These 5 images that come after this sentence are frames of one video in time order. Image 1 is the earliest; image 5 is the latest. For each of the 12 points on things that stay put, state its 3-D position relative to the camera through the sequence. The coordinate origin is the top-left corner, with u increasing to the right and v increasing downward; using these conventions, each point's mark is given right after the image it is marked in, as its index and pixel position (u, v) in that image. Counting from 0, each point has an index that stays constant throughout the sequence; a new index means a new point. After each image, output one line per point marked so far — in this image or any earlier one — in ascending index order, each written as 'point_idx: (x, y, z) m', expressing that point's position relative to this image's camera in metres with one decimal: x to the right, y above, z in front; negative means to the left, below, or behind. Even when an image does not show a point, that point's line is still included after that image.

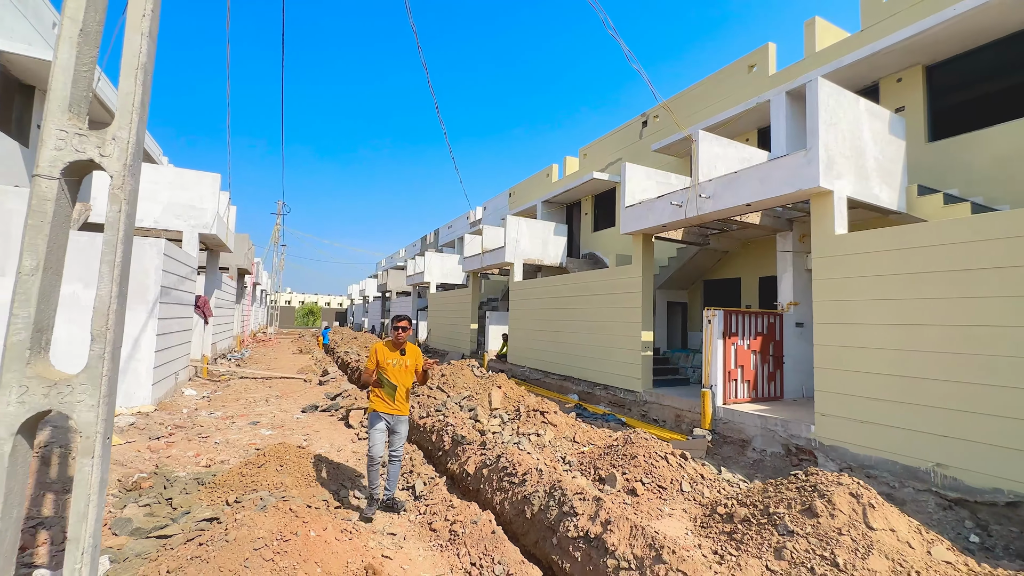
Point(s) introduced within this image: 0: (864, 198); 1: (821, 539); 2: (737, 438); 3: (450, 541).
0: (+4.7, +1.2, +6.0) m
1: (+2.2, -1.7, +3.2) m
2: (+3.3, -2.2, +6.6) m
3: (-0.5, -2.0, +3.6) m
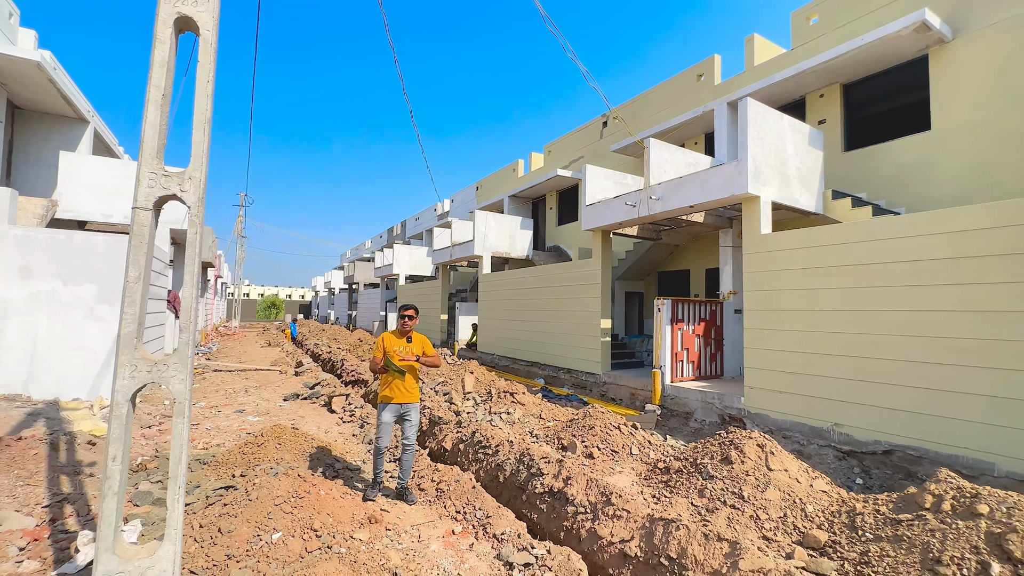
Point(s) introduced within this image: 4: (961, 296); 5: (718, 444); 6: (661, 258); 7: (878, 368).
0: (+4.2, +1.3, +7.0) m
1: (+2.0, -1.7, +4.0) m
2: (+2.8, -2.0, +7.5) m
3: (-0.7, -2.0, +4.3) m
4: (+4.8, -0.1, +4.8) m
5: (+2.1, -1.6, +4.6) m
6: (+3.7, +0.8, +11.3) m
7: (+4.4, -1.0, +5.4) m
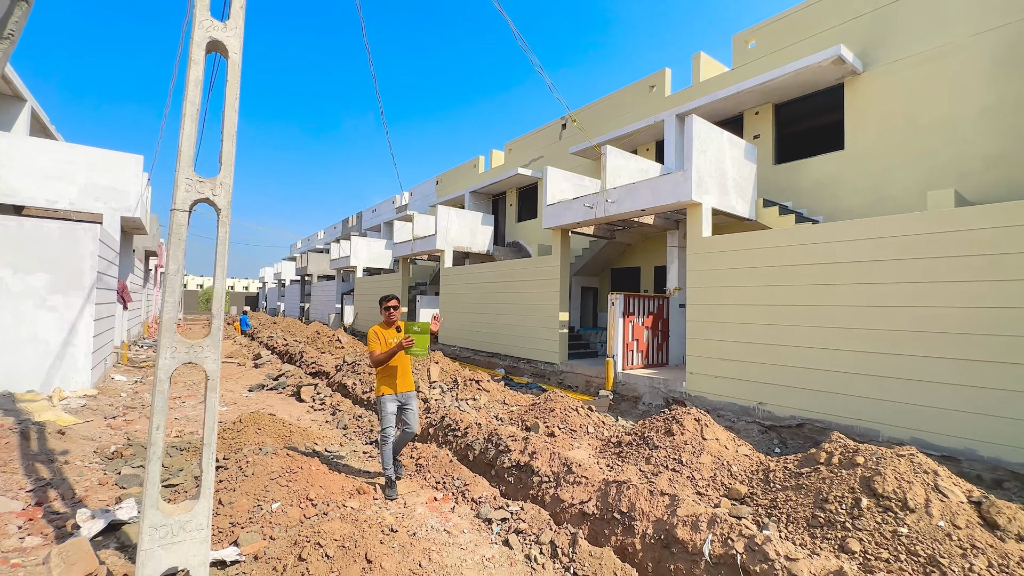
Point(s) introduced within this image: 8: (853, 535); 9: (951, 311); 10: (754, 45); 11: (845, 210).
0: (+3.7, +1.4, +7.8) m
1: (+1.7, -1.6, +4.7) m
2: (+2.2, -2.0, +8.3) m
3: (-1.0, -1.9, +4.7) m
4: (+4.4, -0.1, +5.8) m
5: (+1.8, -1.5, +5.3) m
6: (+2.7, +0.9, +12.1) m
7: (+4.0, -0.9, +6.4) m
8: (+2.4, -1.7, +3.1) m
9: (+4.9, -0.3, +5.1) m
10: (+5.1, +5.2, +9.5) m
11: (+6.1, +1.4, +8.2) m
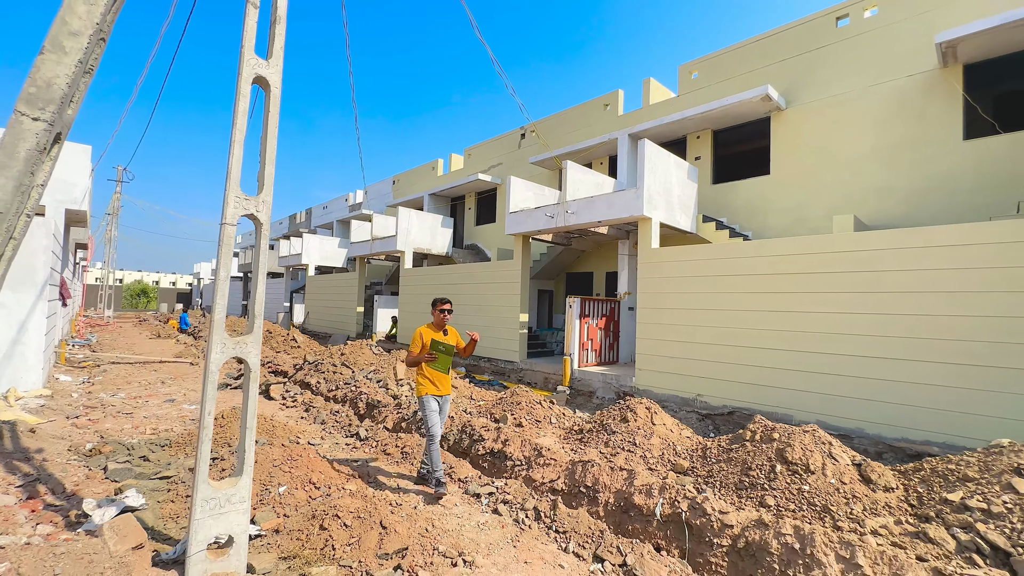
0: (+3.1, +1.3, +8.8) m
1: (+1.4, -1.7, +5.5) m
2: (+1.5, -2.0, +9.1) m
3: (-1.3, -1.9, +5.2) m
4: (+4.0, -0.2, +6.8) m
5: (+1.4, -1.6, +6.1) m
6: (+1.6, +0.8, +12.9) m
7: (+3.5, -1.0, +7.4) m
8: (+2.3, -1.8, +4.0) m
9: (+4.6, -0.4, +6.2) m
10: (+4.4, +5.0, +10.7) m
11: (+5.4, +1.3, +9.4) m
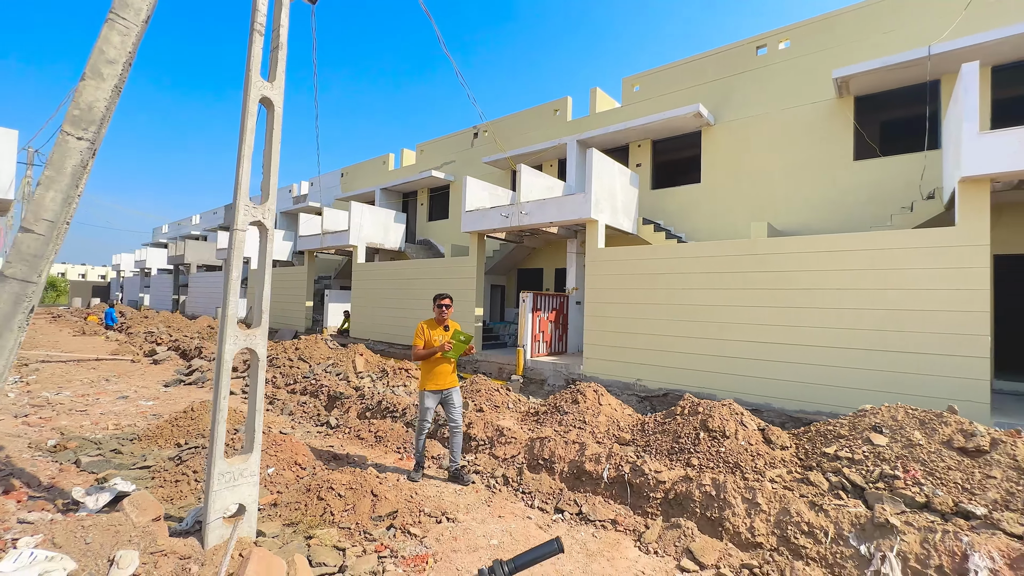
0: (+2.2, +1.3, +9.7) m
1: (+0.9, -1.7, +6.2) m
2: (+0.6, -2.0, +9.8) m
3: (-1.7, -1.9, +5.6) m
4: (+3.4, -0.1, +7.9) m
5: (+0.9, -1.6, +6.8) m
6: (+0.3, +0.9, +13.6) m
7: (+2.8, -1.0, +8.3) m
8: (+1.9, -1.8, +4.8) m
9: (+4.0, -0.3, +7.3) m
10: (+3.3, +5.1, +11.6) m
11: (+4.4, +1.4, +10.6) m
